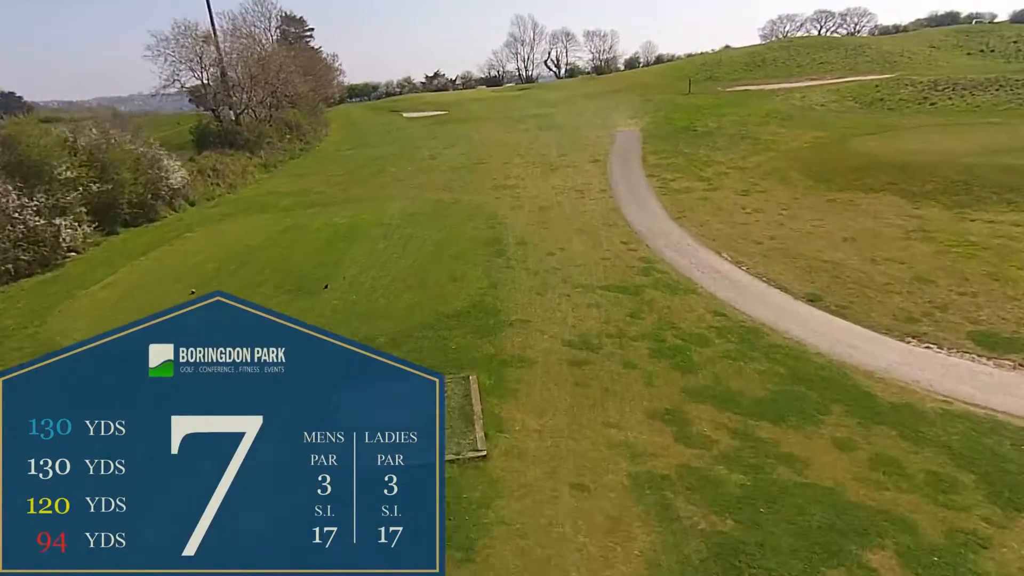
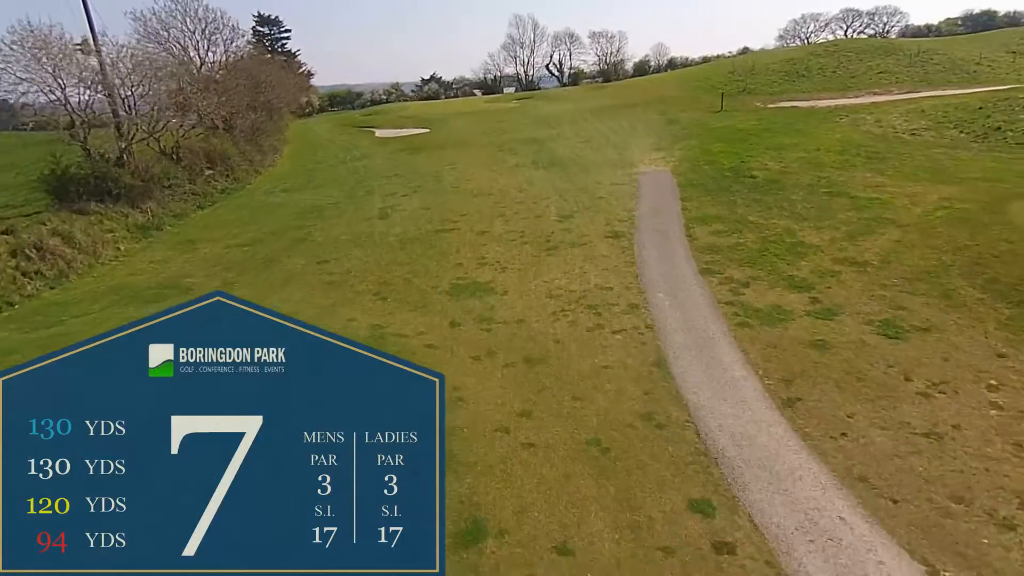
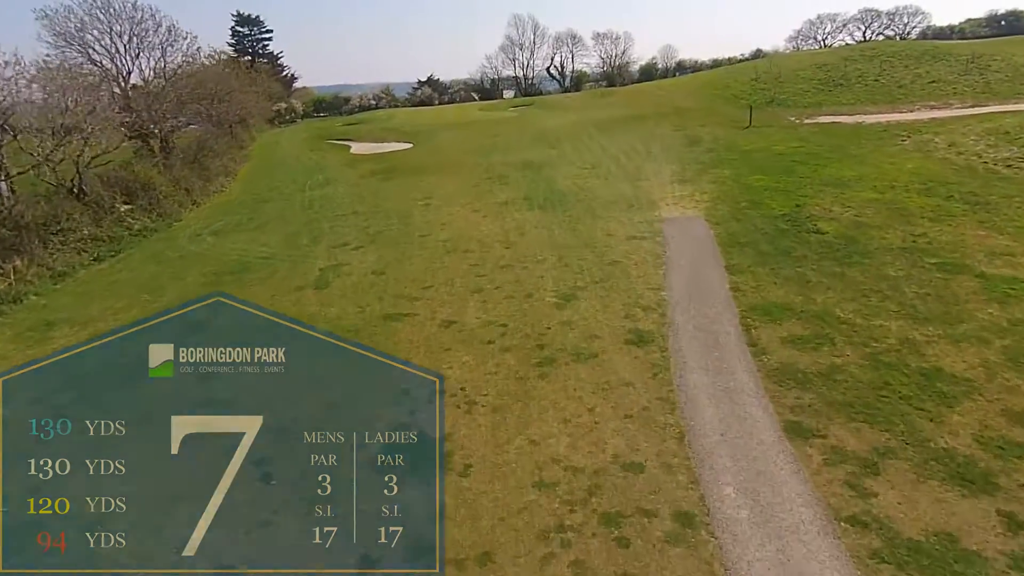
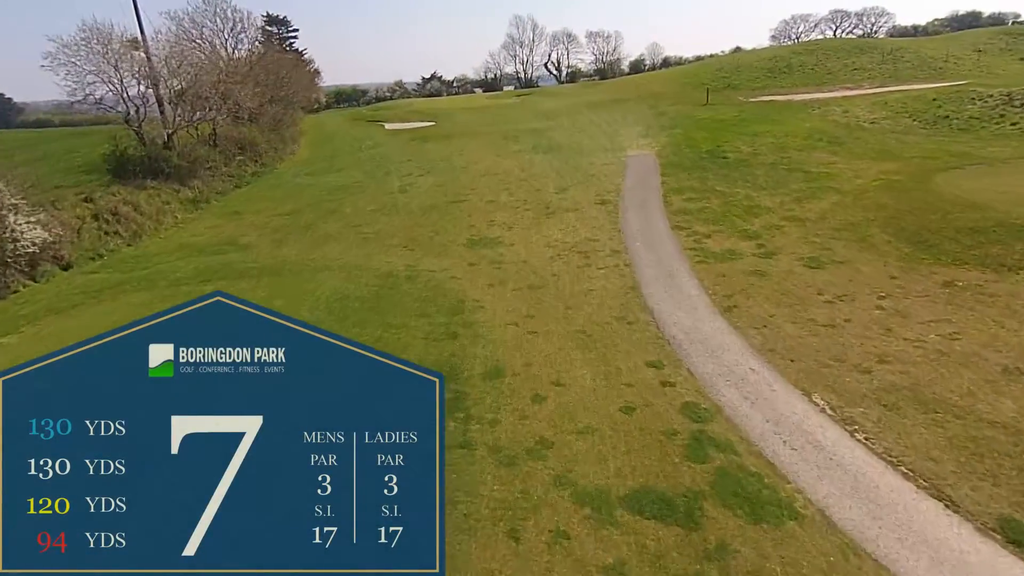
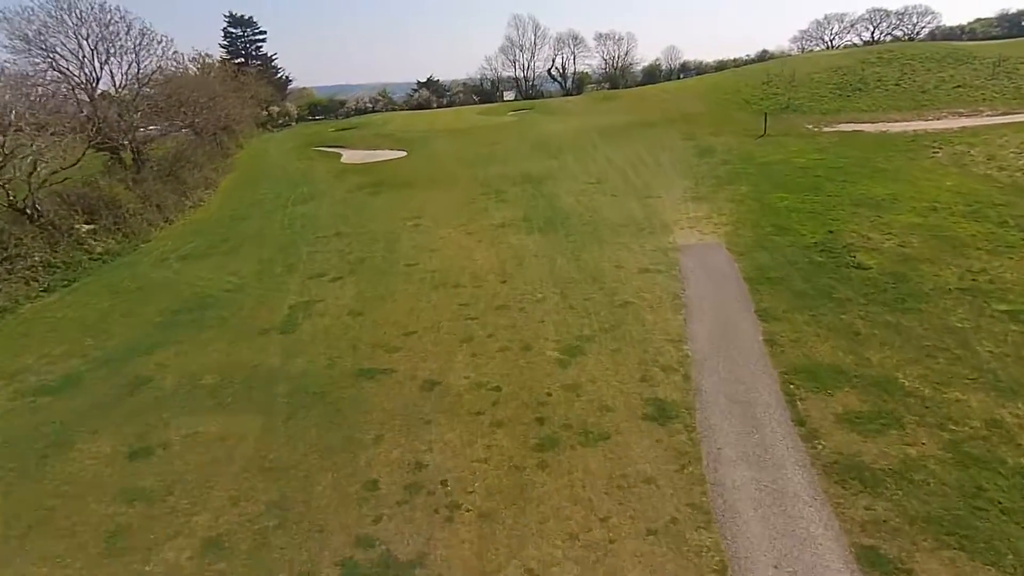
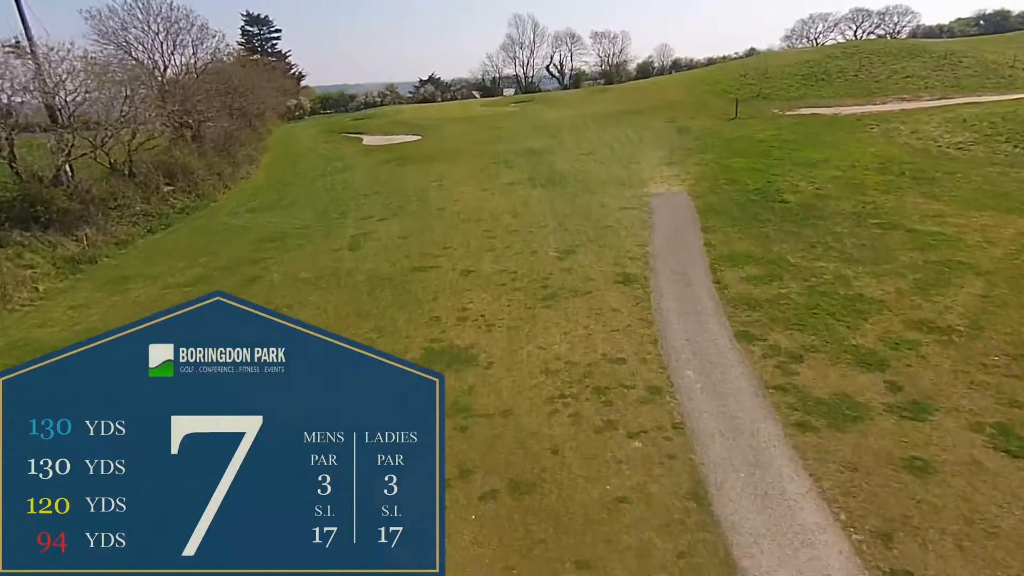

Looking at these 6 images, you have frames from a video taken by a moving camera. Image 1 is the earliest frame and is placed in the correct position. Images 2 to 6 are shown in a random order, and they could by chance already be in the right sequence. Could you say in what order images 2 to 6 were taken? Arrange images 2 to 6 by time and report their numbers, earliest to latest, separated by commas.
4, 2, 6, 3, 5
